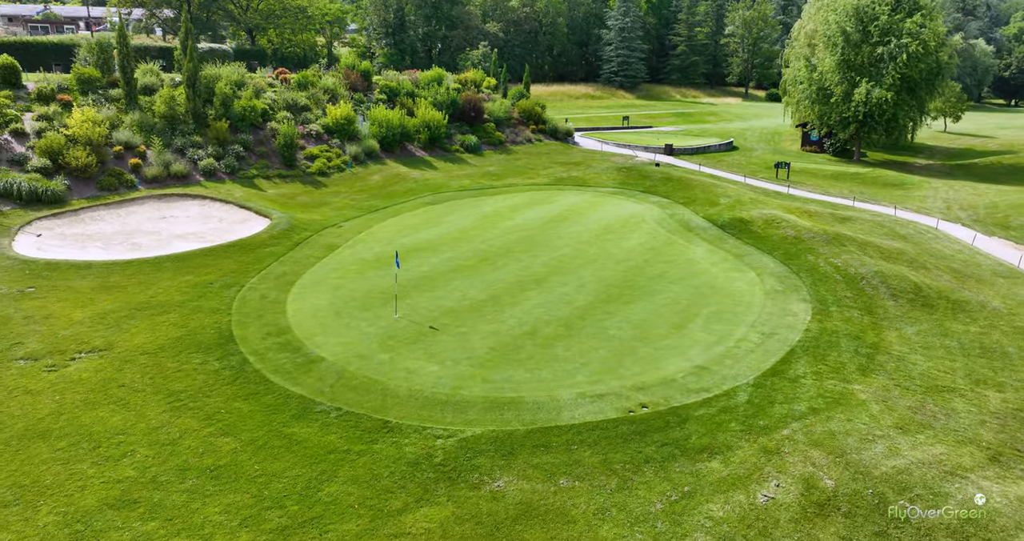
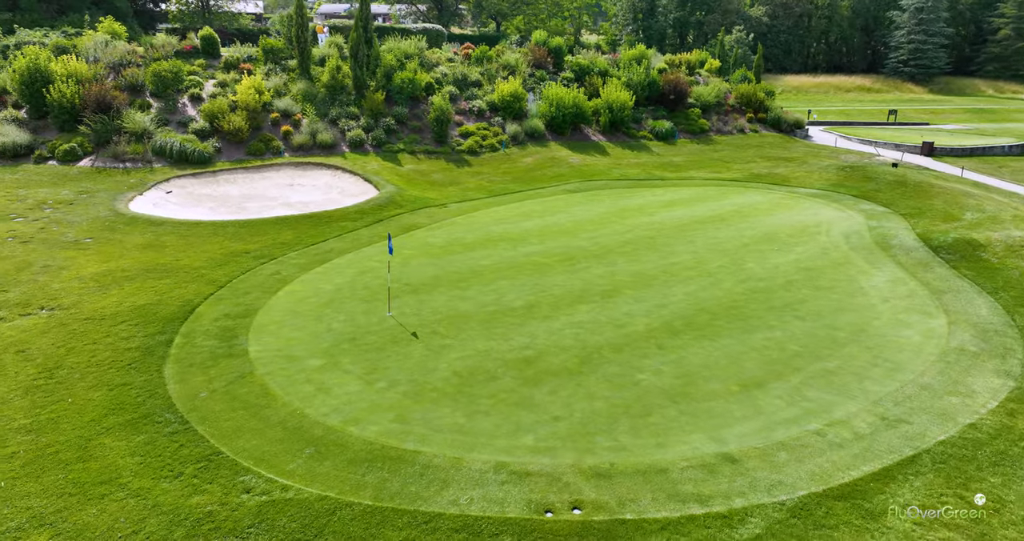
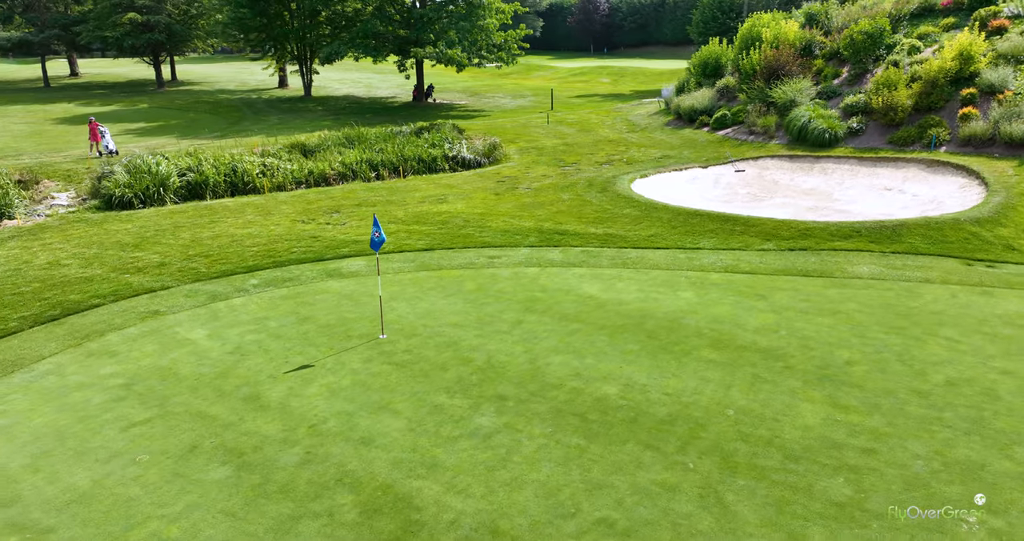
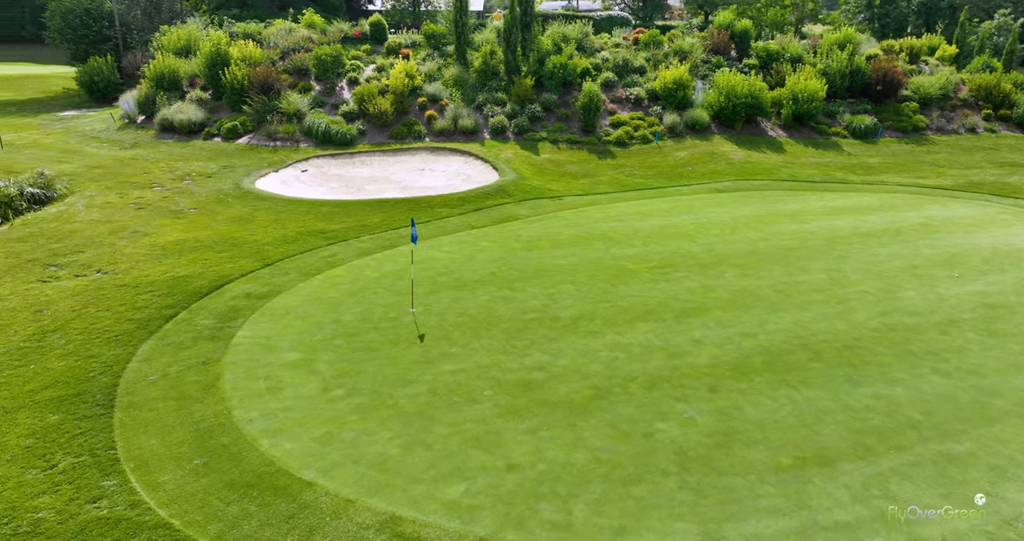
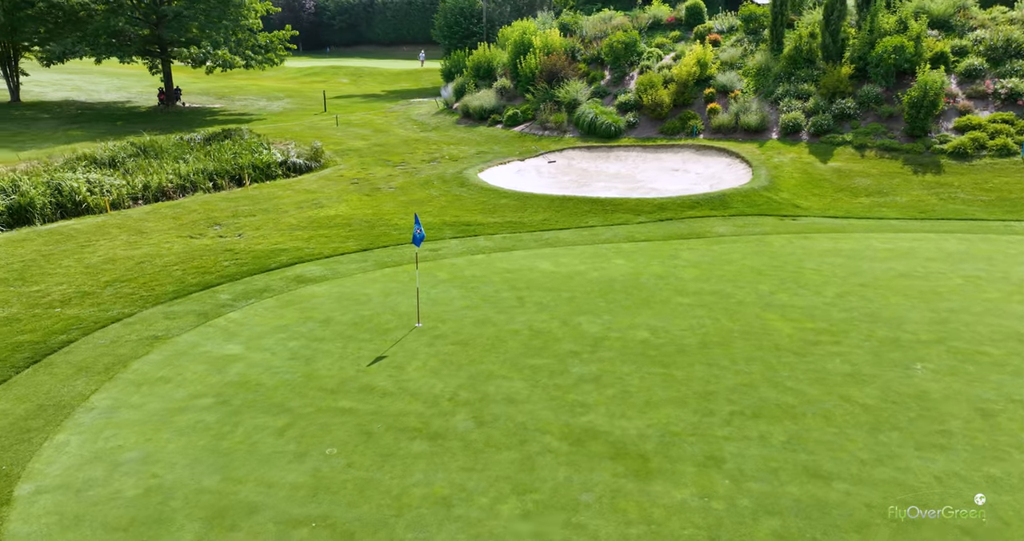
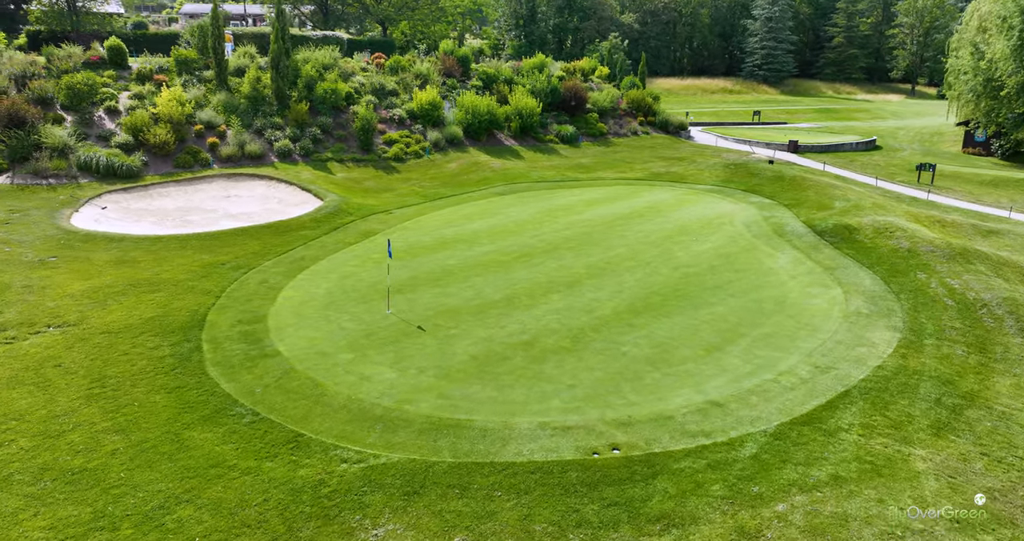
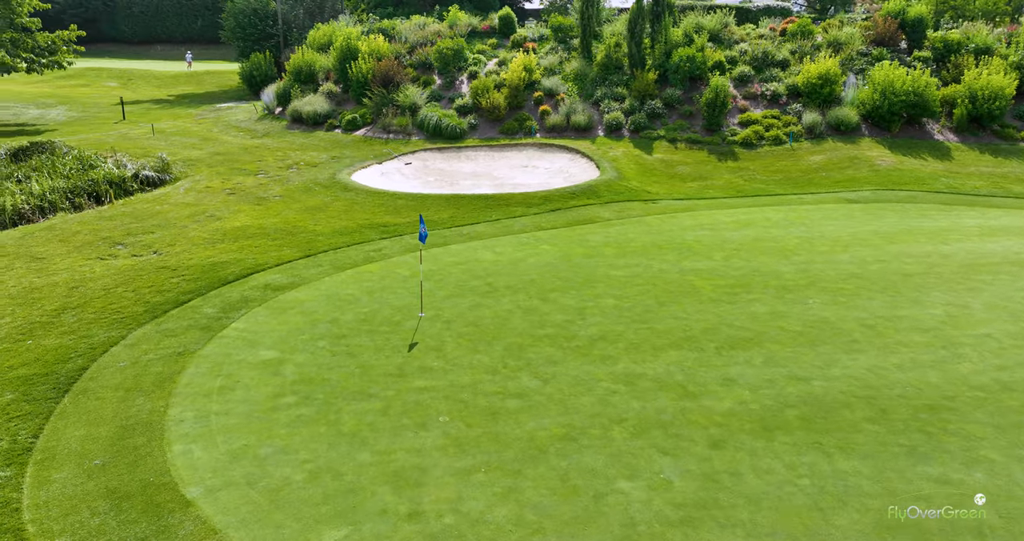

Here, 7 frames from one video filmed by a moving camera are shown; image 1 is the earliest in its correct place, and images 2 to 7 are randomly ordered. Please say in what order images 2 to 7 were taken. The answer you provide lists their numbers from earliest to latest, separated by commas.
6, 2, 4, 7, 5, 3
